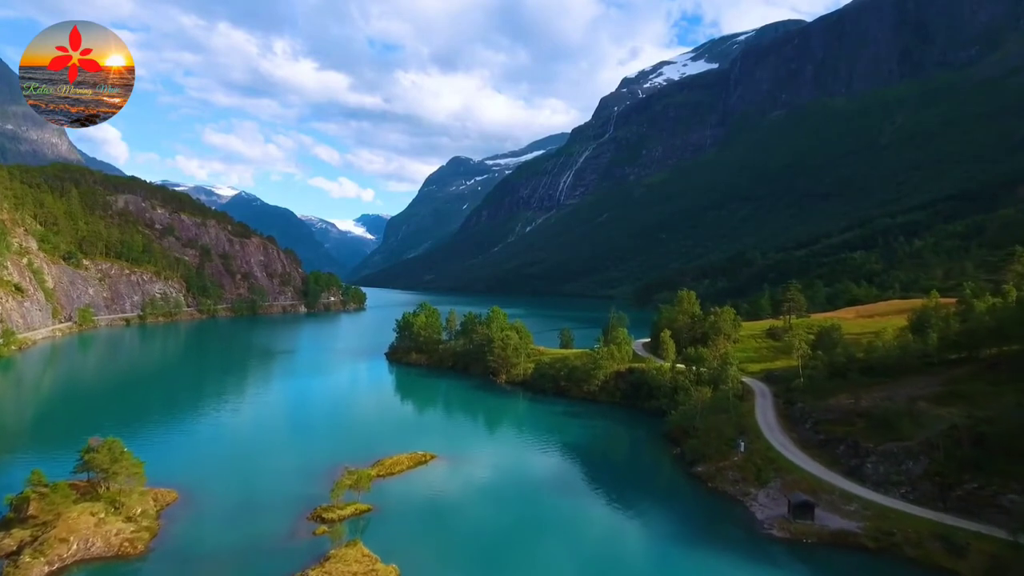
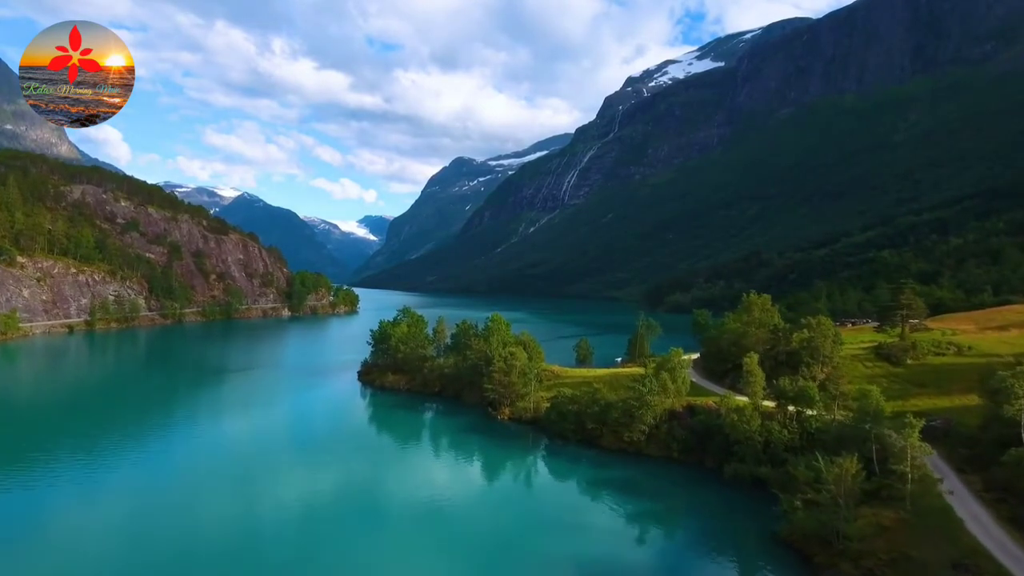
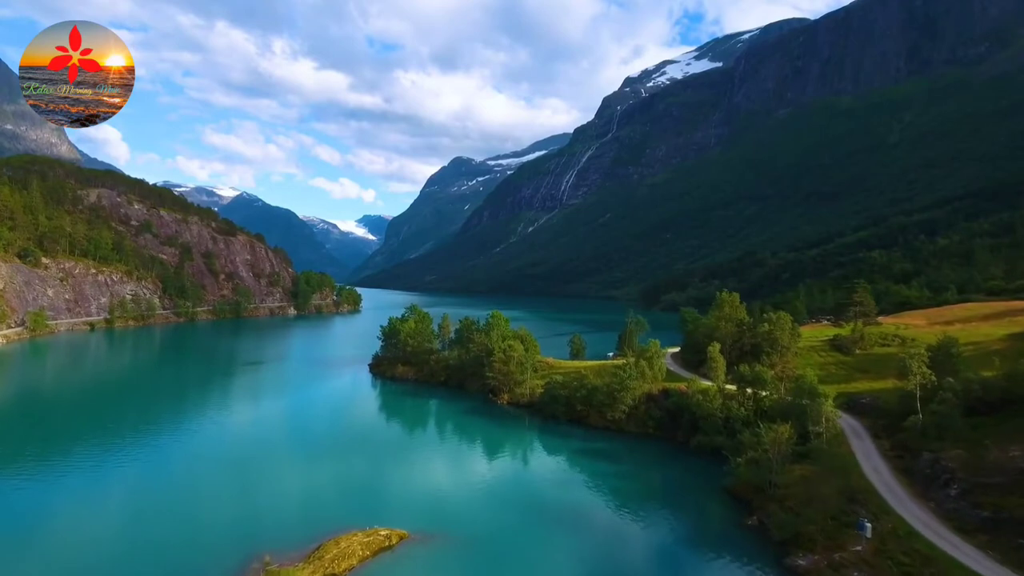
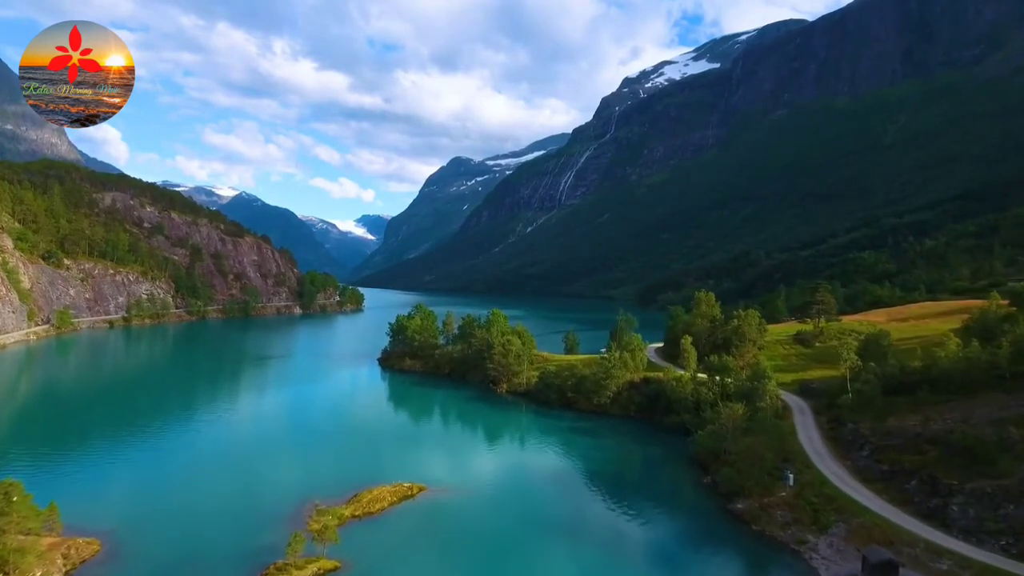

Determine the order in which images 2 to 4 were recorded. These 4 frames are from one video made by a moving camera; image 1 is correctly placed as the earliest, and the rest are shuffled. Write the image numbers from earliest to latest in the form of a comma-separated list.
4, 3, 2
